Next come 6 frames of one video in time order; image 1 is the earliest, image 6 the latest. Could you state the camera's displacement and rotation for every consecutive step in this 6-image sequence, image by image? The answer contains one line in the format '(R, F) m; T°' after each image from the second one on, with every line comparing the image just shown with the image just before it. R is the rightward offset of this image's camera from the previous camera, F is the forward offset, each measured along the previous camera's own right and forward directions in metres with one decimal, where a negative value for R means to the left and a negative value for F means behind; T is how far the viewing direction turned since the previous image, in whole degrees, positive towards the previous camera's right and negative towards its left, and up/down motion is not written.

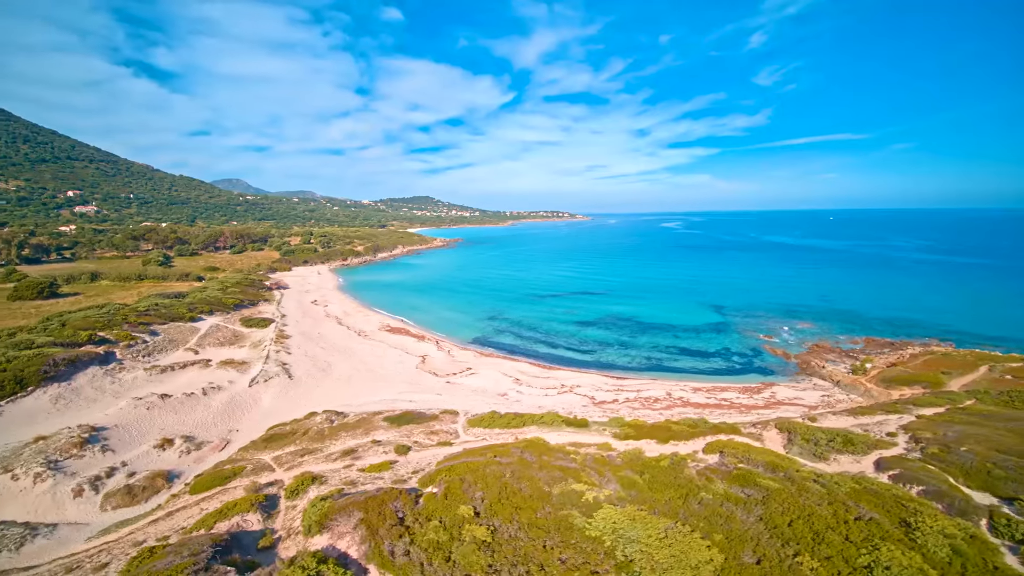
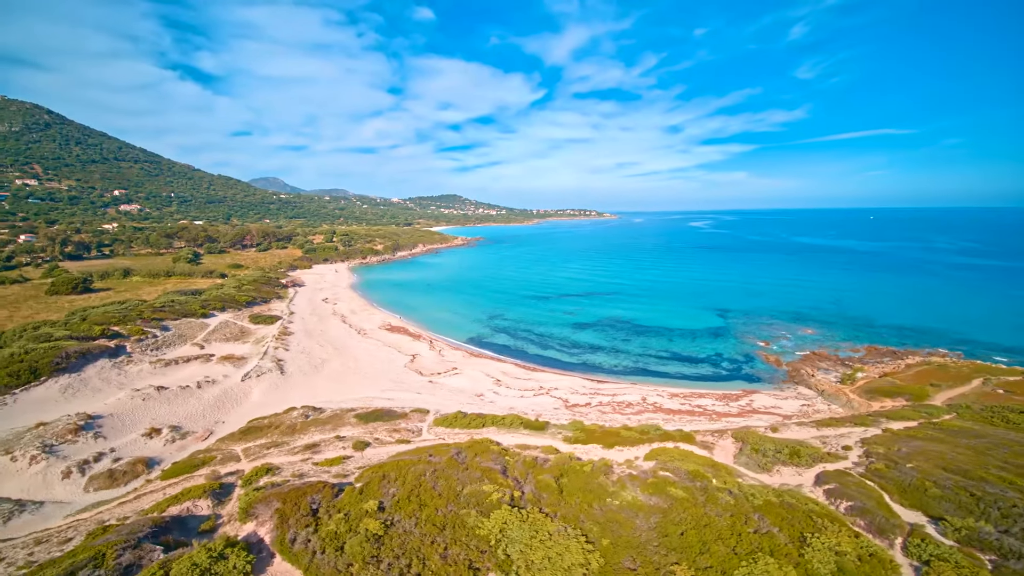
(+3.4, -0.6) m; -4°
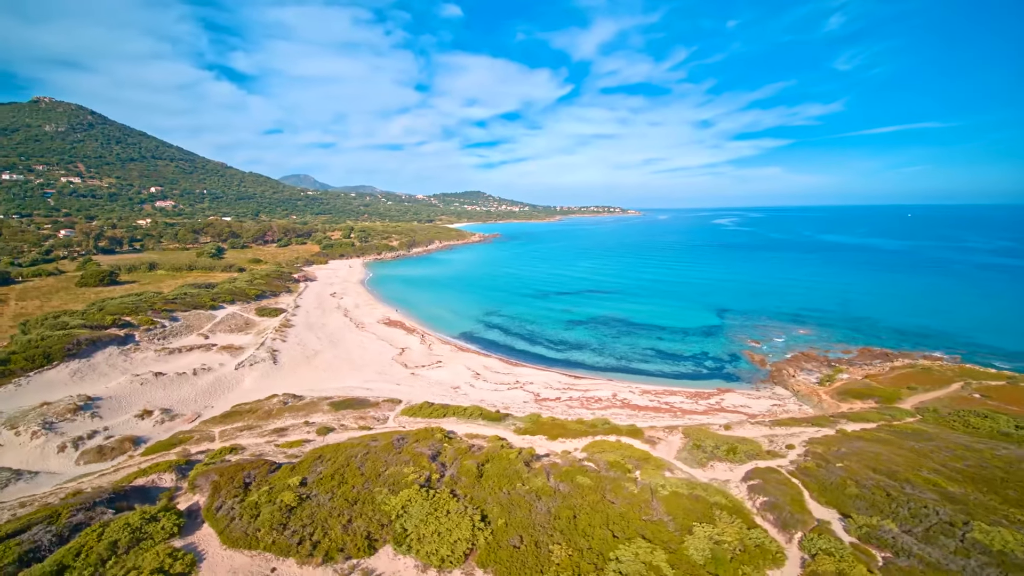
(+3.4, -0.9) m; -3°
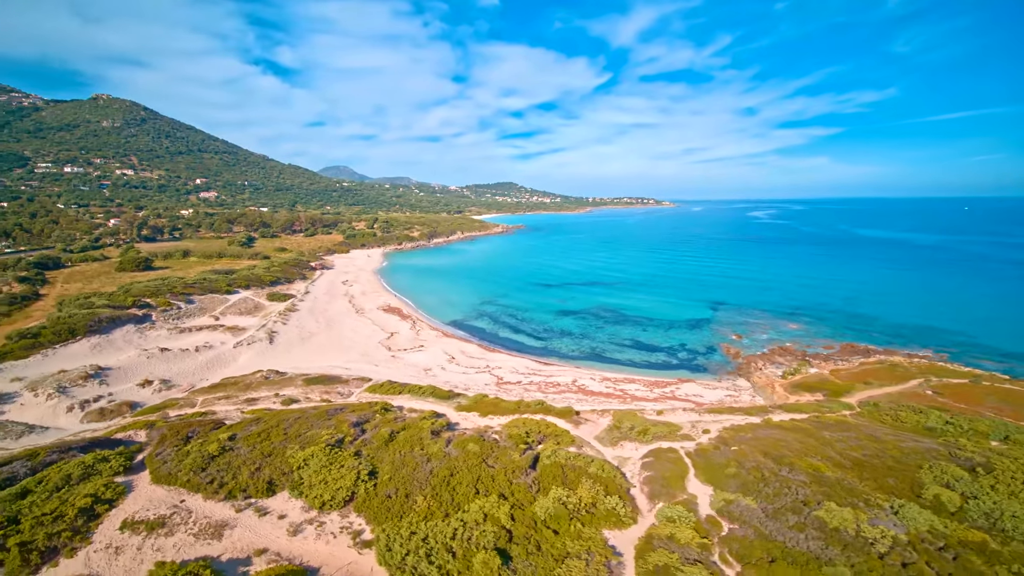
(+4.8, -1.6) m; -4°
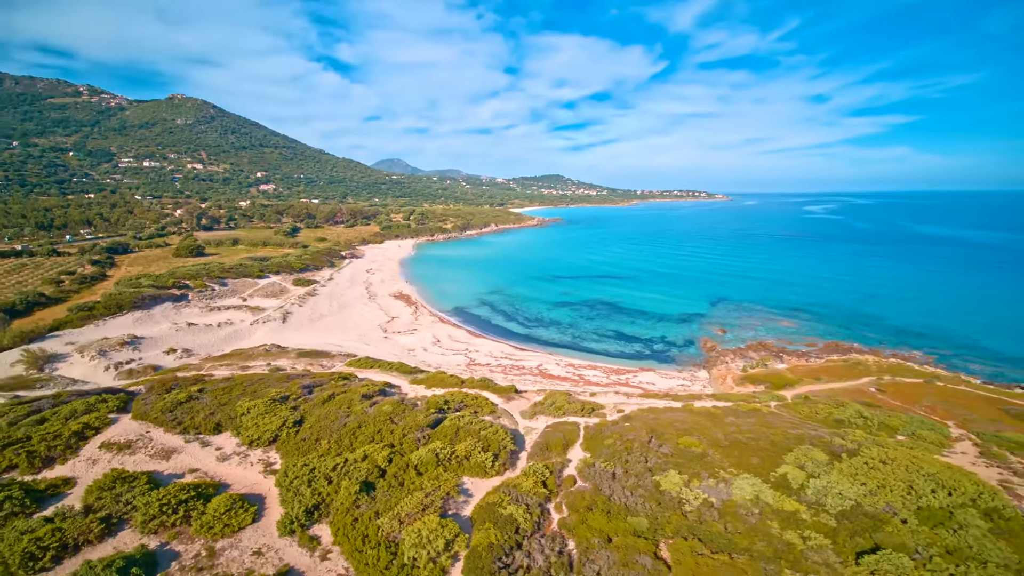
(+5.9, -2.4) m; -6°
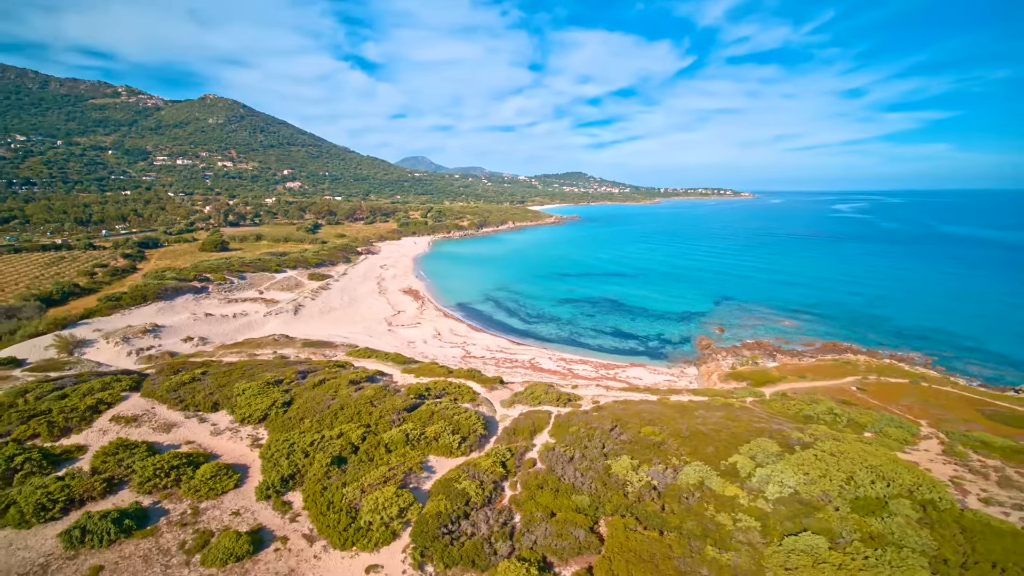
(+2.2, -1.2) m; -3°
